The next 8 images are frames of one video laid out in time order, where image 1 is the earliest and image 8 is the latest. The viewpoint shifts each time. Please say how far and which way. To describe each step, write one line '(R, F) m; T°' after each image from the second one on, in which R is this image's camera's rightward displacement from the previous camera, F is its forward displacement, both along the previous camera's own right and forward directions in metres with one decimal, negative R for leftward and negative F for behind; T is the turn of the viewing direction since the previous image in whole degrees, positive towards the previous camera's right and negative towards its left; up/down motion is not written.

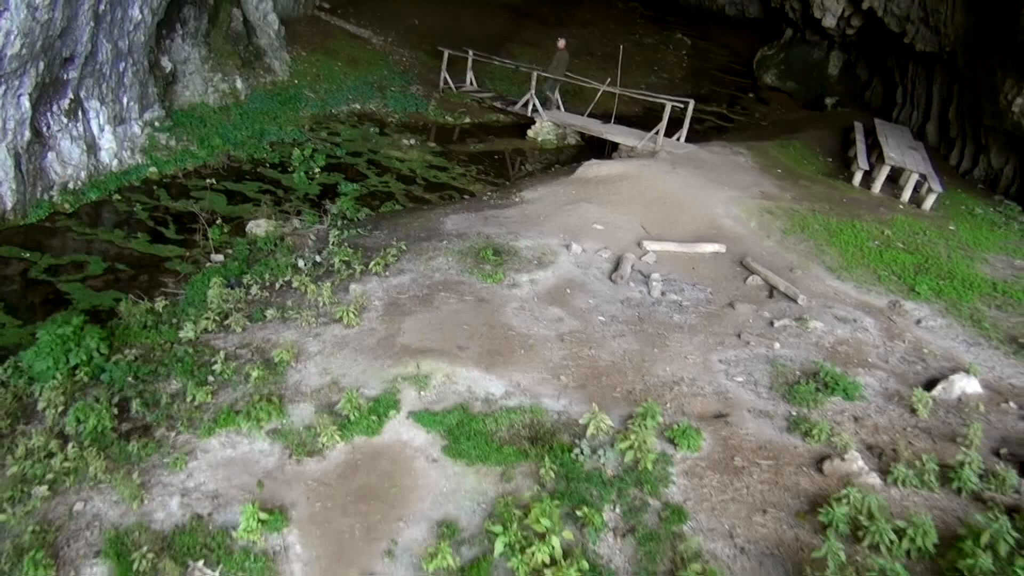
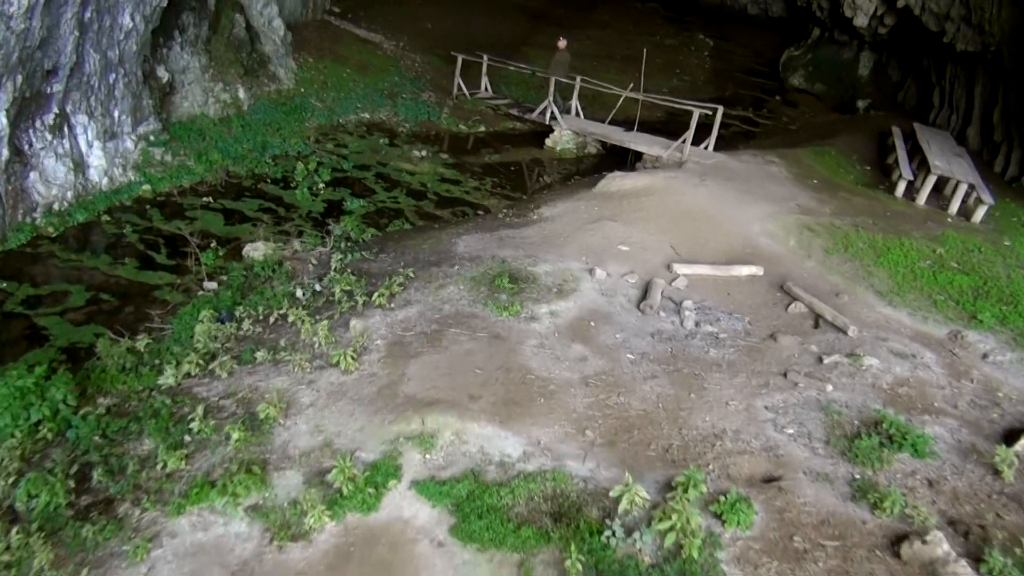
(0.0, +0.9) m; -1°
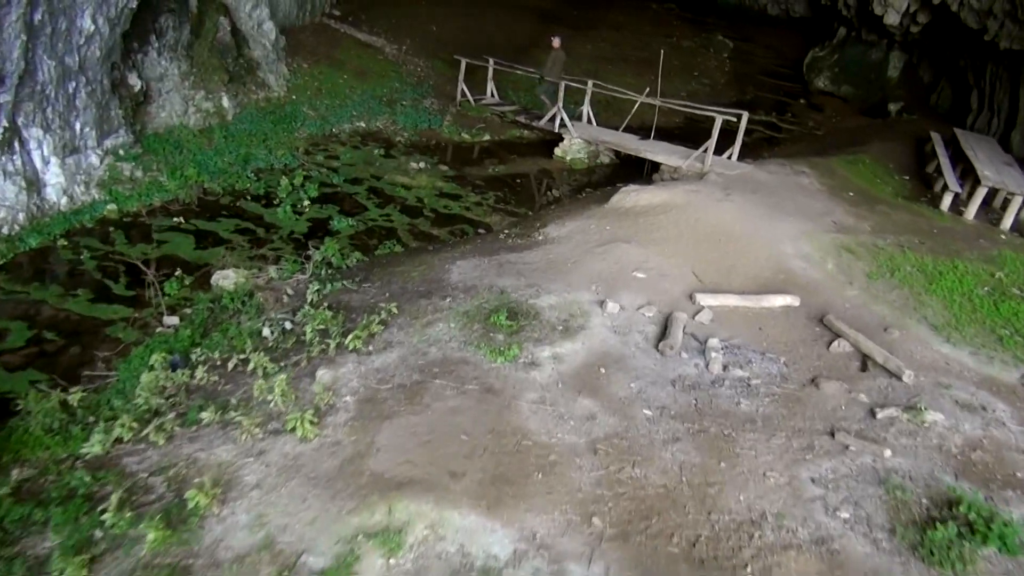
(+0.2, +1.2) m; -1°
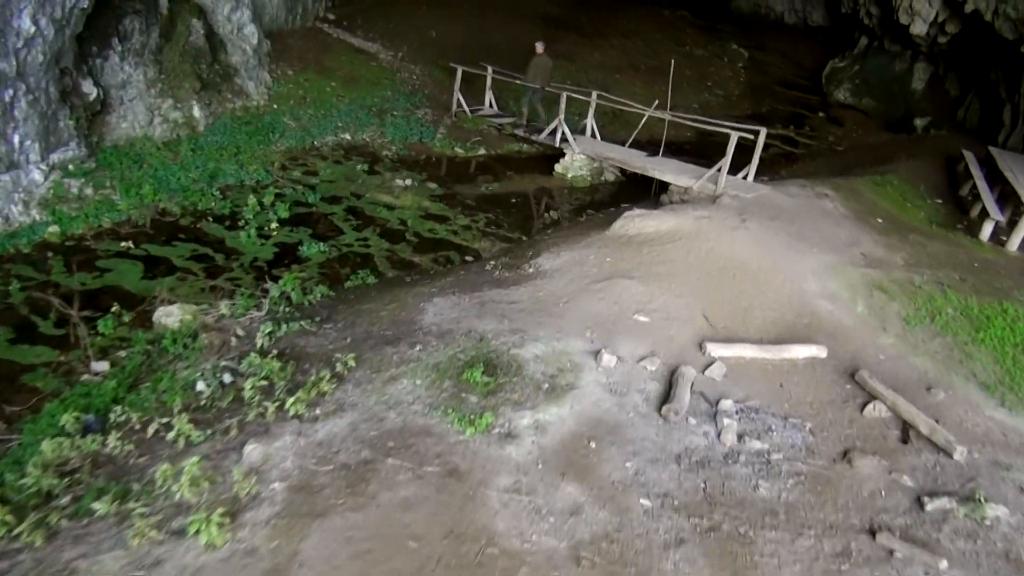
(+0.3, +1.2) m; -1°
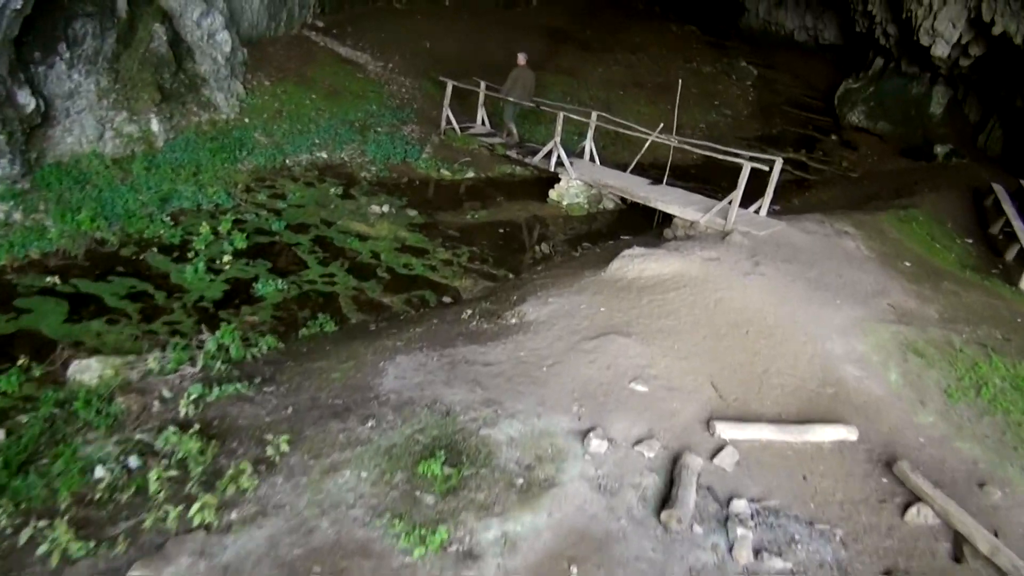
(+0.2, +1.2) m; 0°
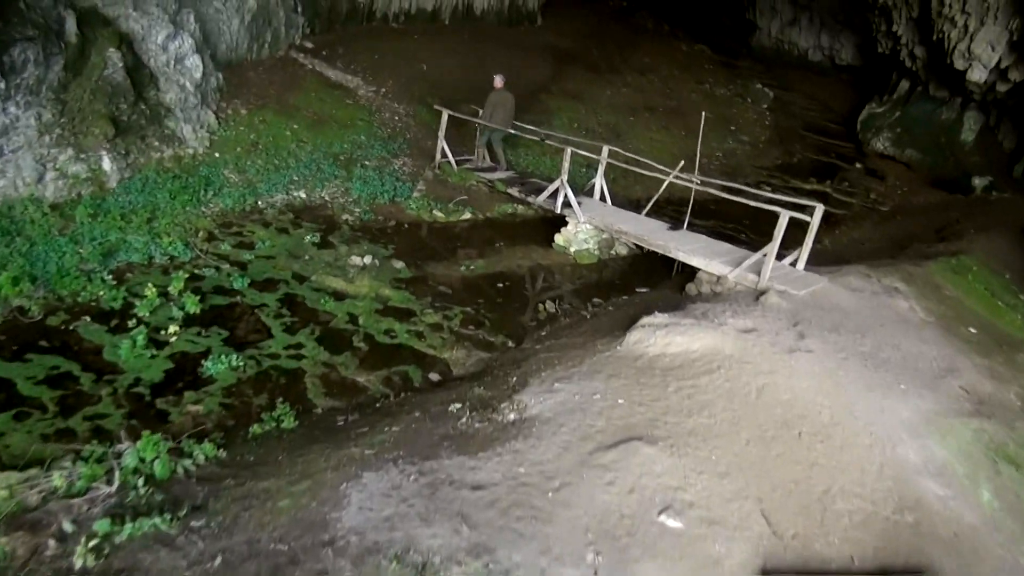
(0.0, +1.5) m; 0°
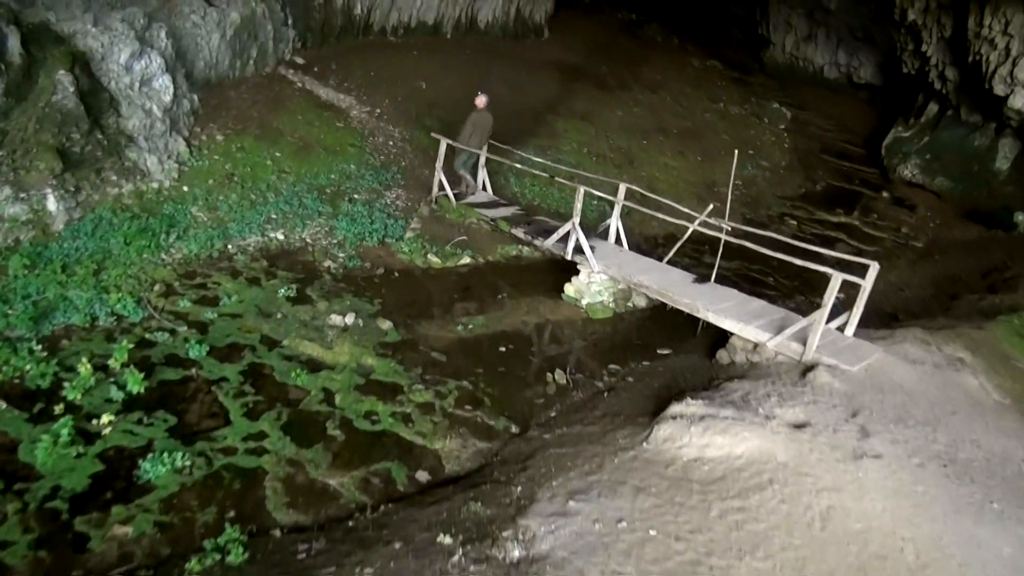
(0.0, +1.4) m; 0°
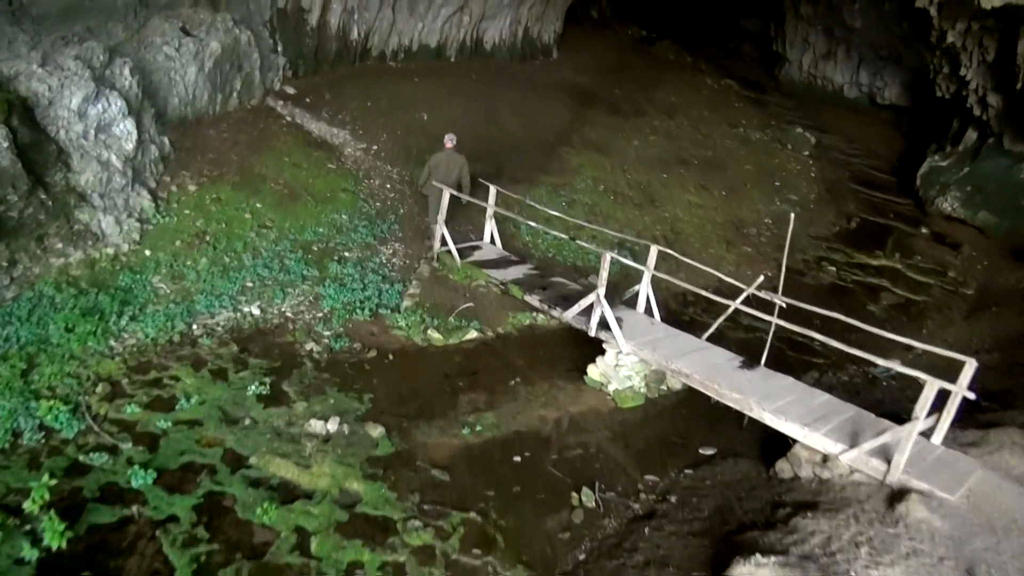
(-0.1, +1.5) m; 0°
